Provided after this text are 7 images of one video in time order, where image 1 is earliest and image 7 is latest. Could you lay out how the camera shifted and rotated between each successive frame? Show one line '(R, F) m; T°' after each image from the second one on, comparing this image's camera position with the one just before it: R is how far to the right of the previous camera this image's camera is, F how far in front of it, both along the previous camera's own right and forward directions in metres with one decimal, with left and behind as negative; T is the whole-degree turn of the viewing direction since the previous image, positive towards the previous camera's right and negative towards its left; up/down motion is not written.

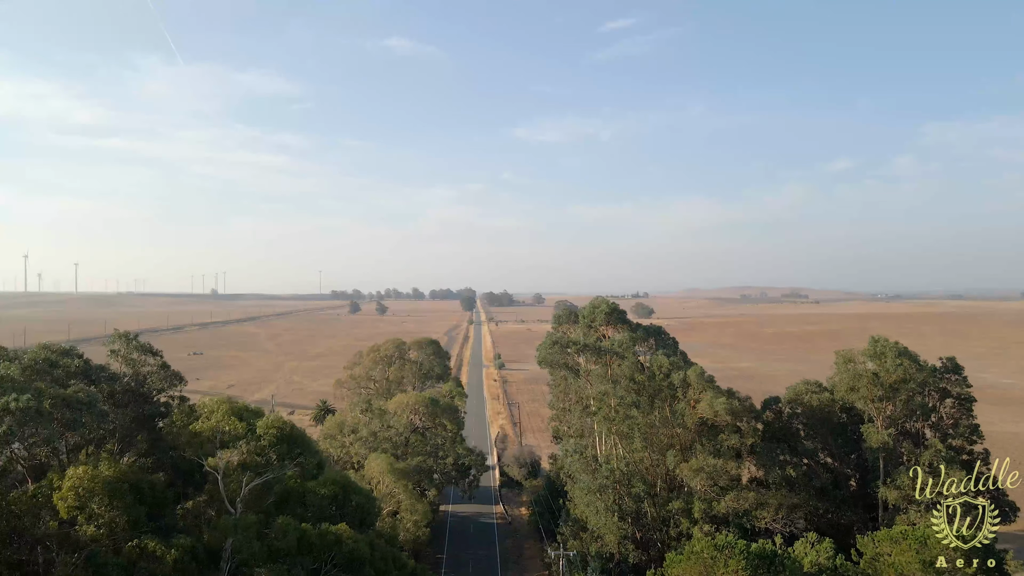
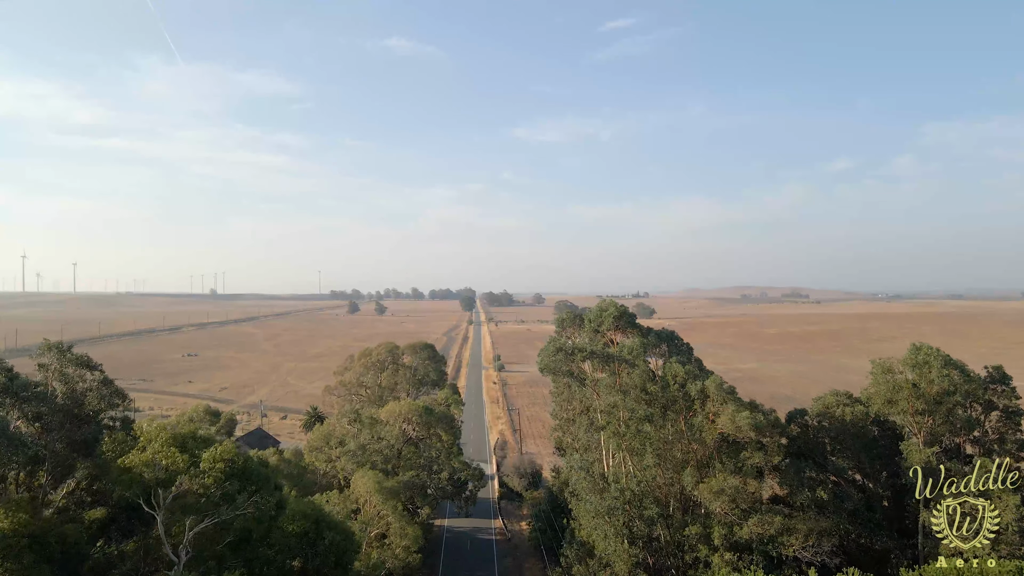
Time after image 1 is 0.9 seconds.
(0.0, +2.0) m; 0°
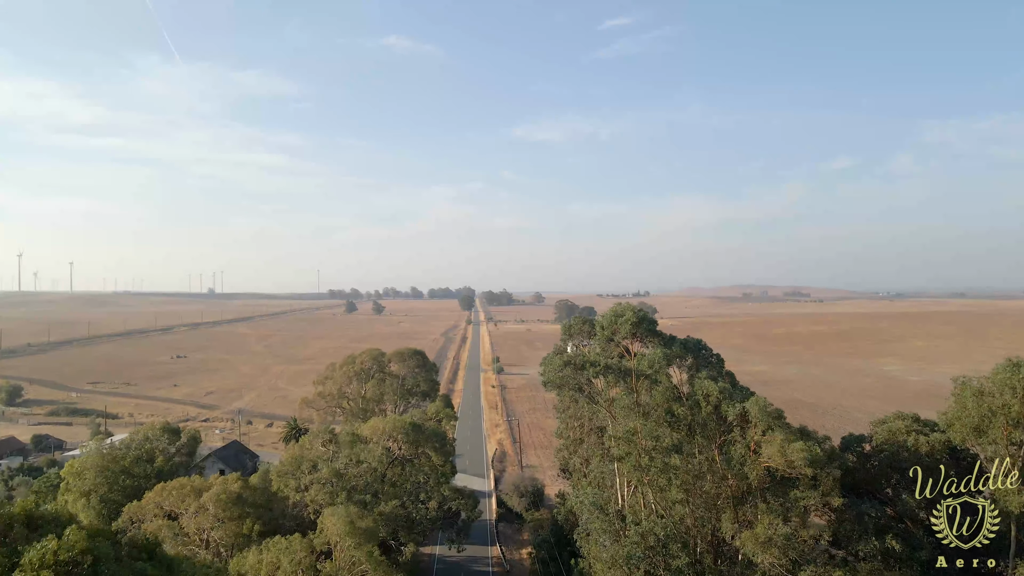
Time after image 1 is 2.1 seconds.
(0.0, +3.4) m; 0°
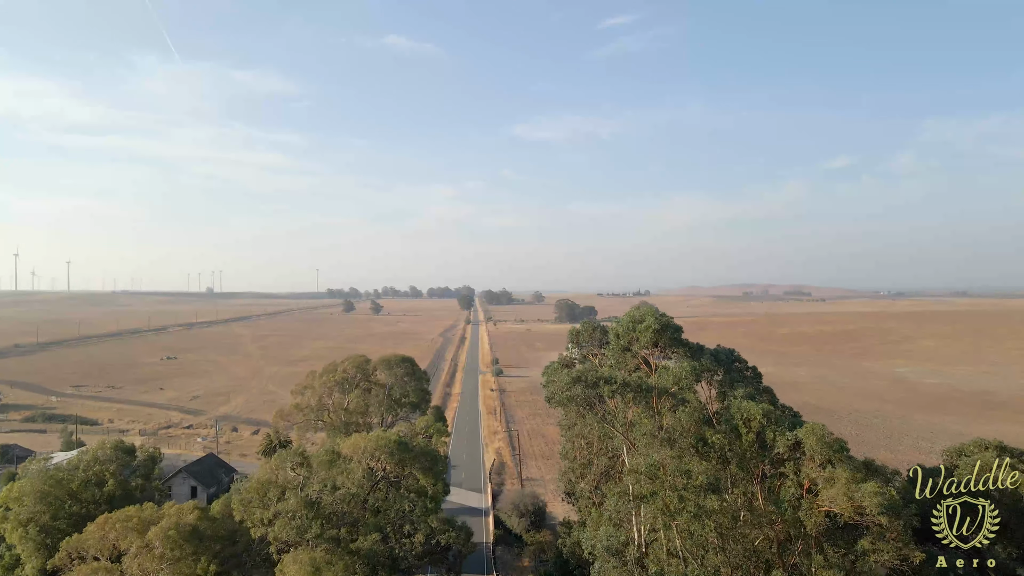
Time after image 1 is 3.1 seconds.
(0.0, +2.9) m; 0°
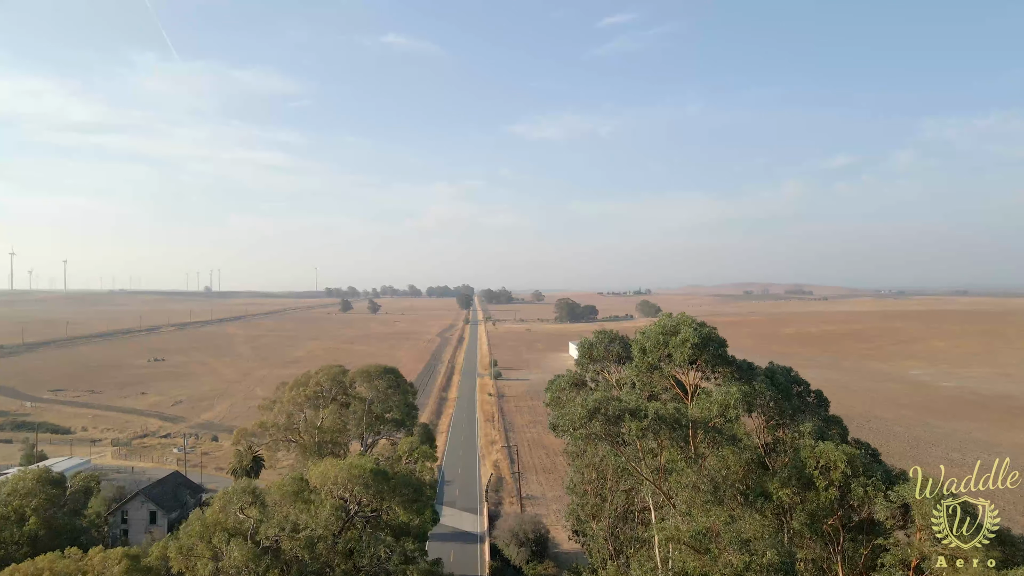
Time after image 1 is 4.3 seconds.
(+0.1, +3.4) m; 0°
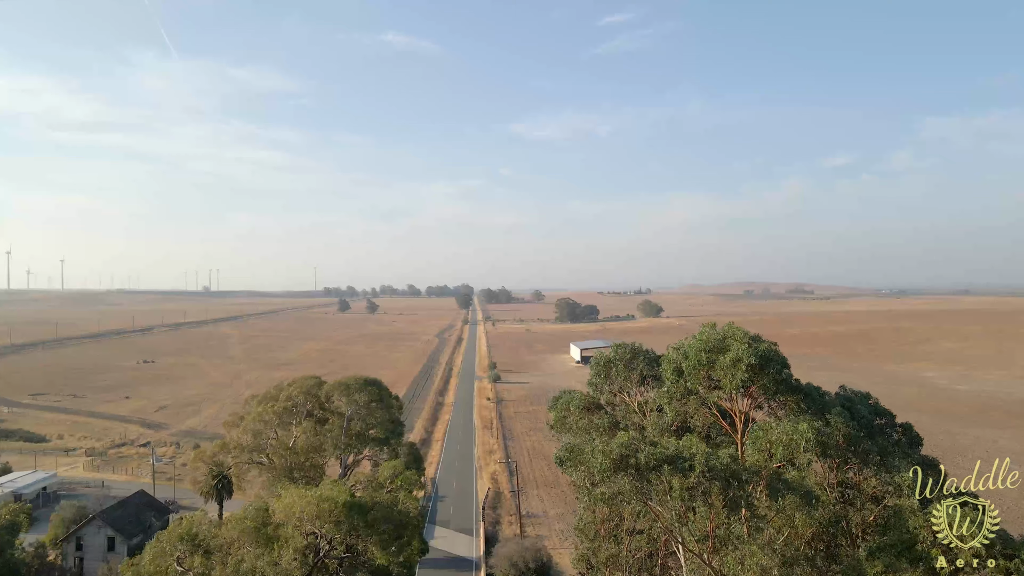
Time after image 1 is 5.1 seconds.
(+0.1, +2.8) m; 0°
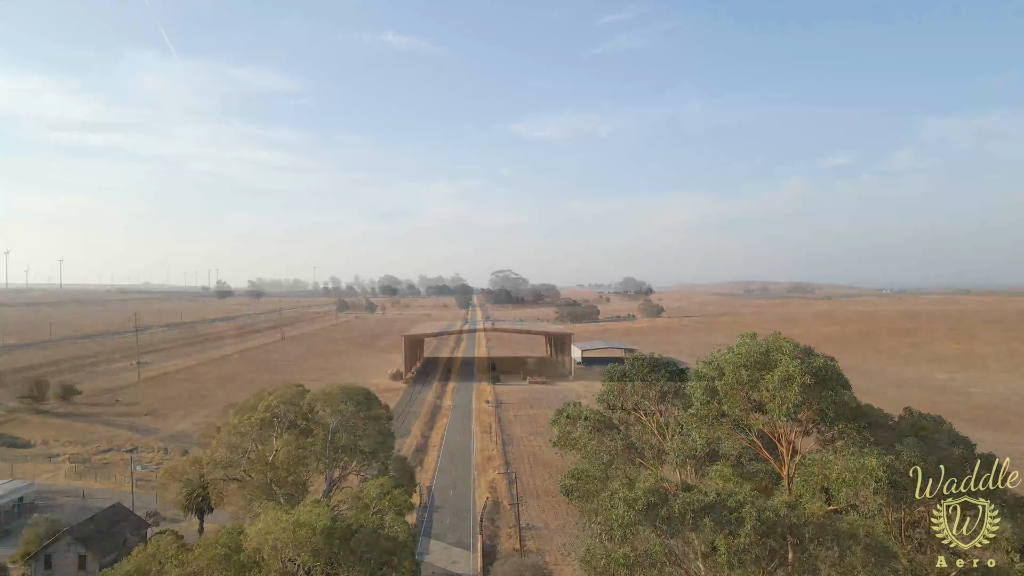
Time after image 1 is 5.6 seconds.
(0.0, +1.7) m; 0°
